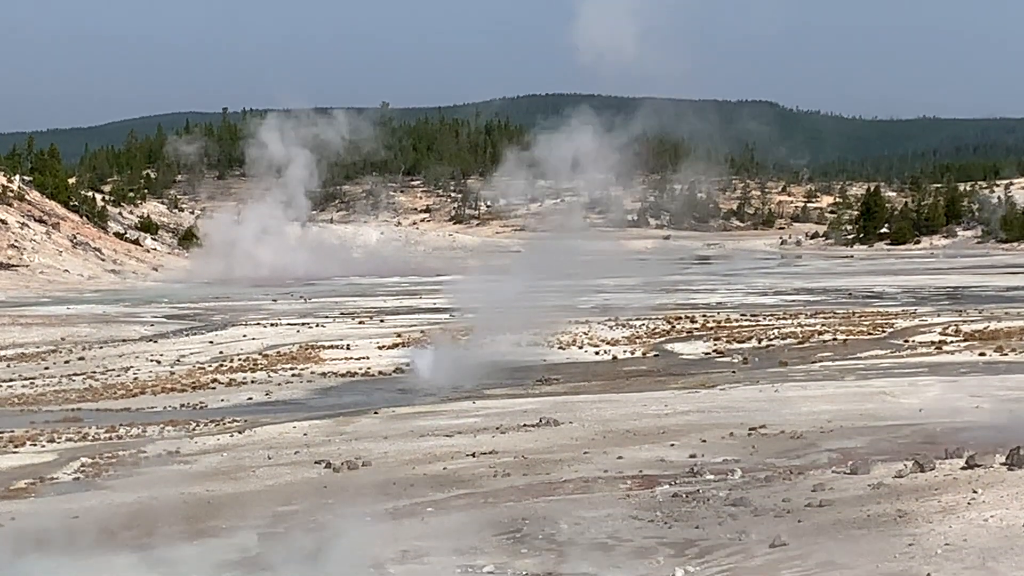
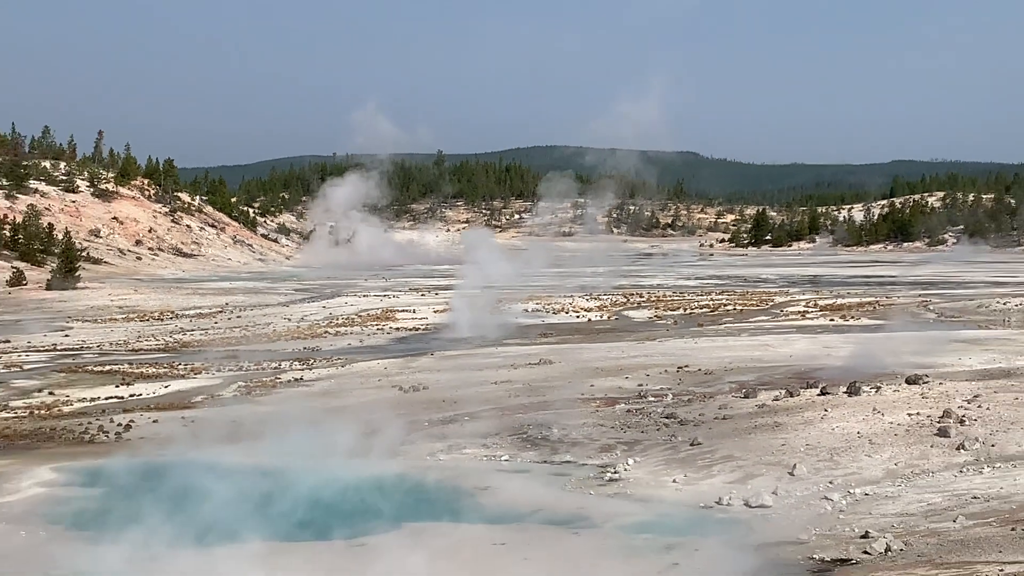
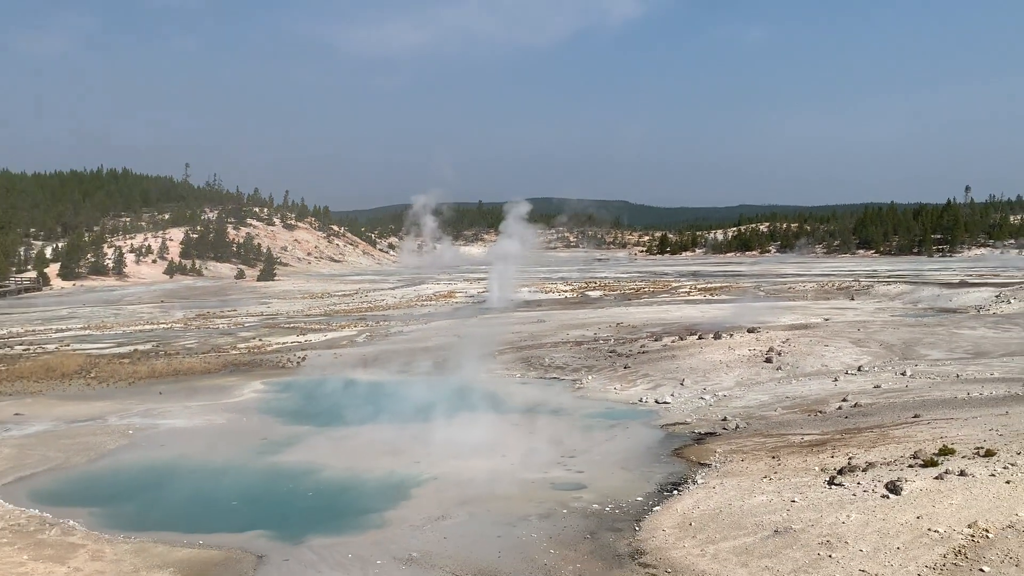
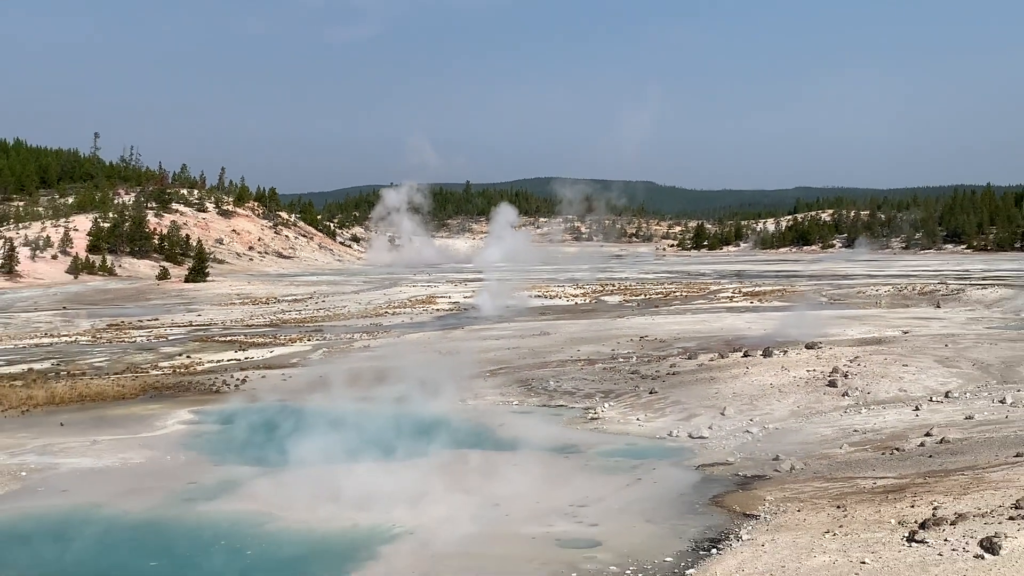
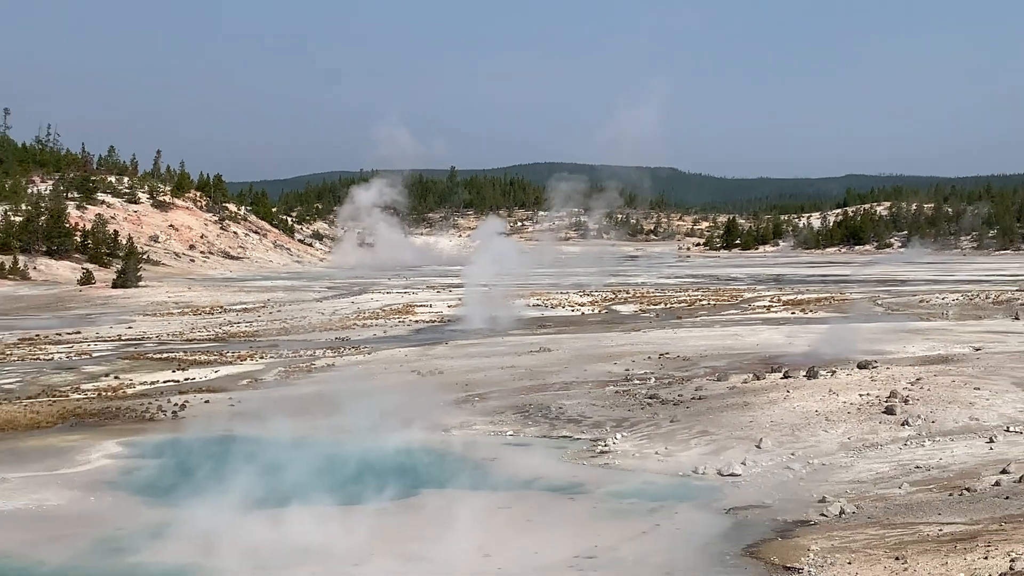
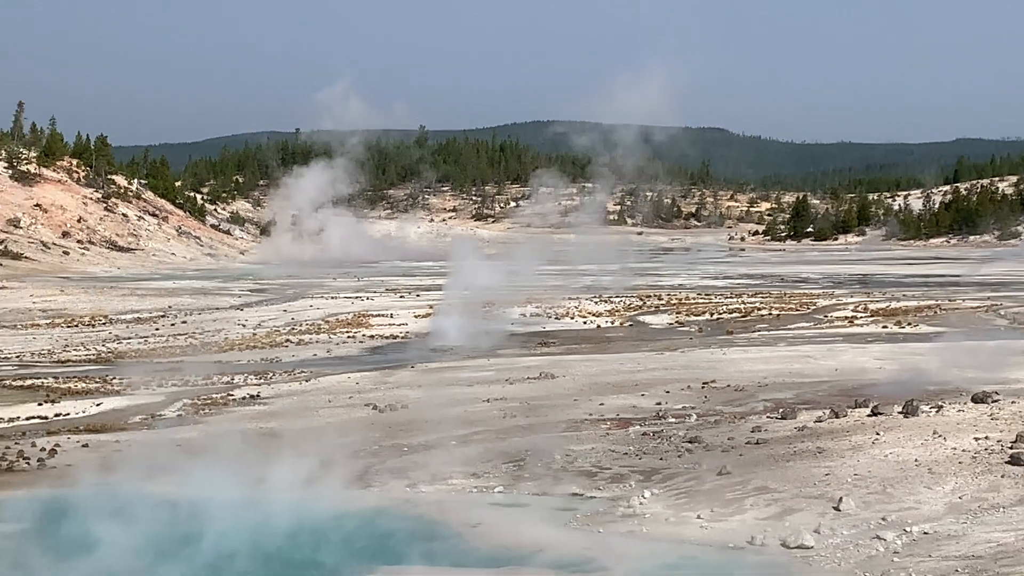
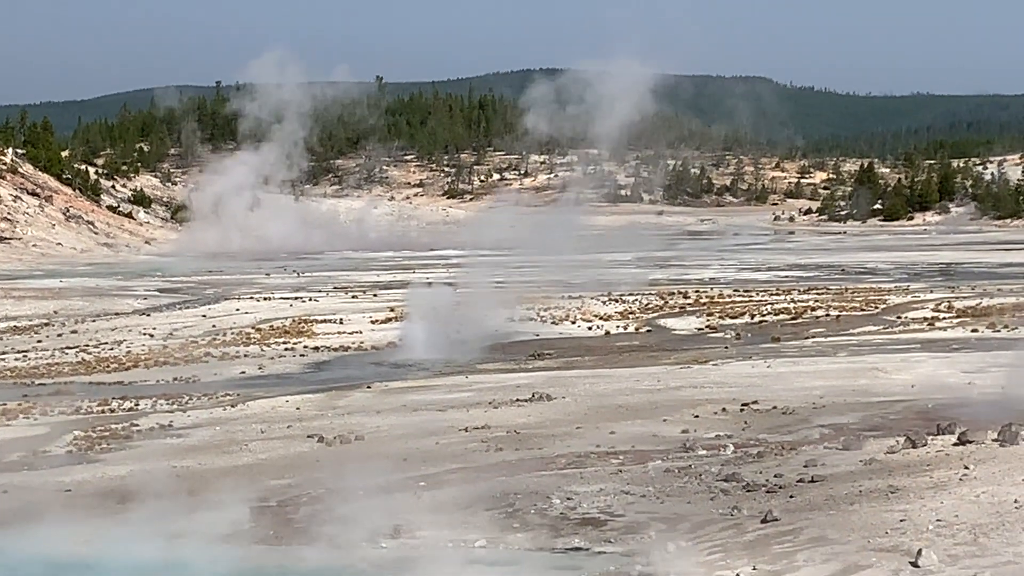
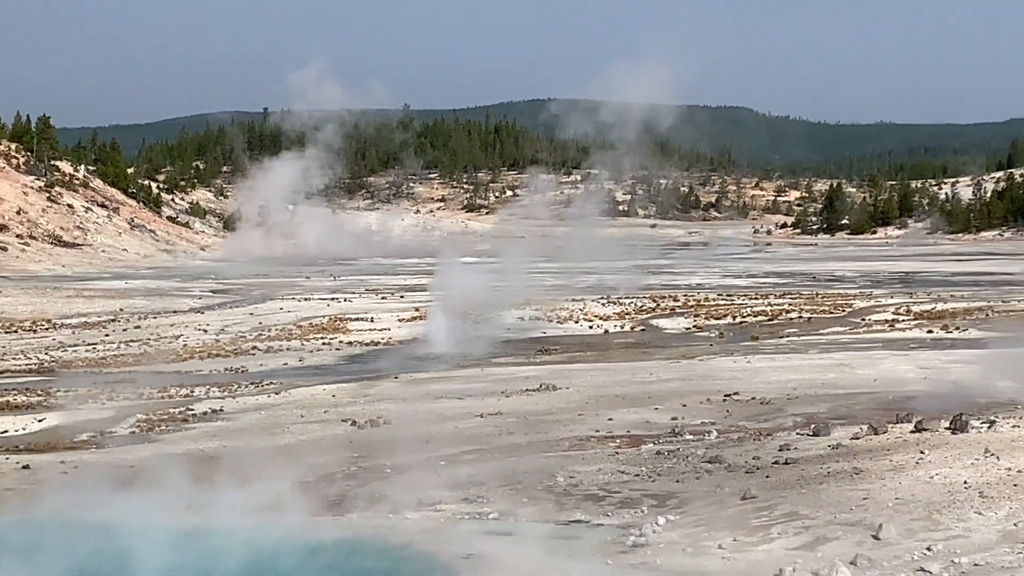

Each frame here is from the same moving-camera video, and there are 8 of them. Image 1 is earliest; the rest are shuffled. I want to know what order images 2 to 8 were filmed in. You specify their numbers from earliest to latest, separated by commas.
7, 8, 6, 2, 5, 4, 3
